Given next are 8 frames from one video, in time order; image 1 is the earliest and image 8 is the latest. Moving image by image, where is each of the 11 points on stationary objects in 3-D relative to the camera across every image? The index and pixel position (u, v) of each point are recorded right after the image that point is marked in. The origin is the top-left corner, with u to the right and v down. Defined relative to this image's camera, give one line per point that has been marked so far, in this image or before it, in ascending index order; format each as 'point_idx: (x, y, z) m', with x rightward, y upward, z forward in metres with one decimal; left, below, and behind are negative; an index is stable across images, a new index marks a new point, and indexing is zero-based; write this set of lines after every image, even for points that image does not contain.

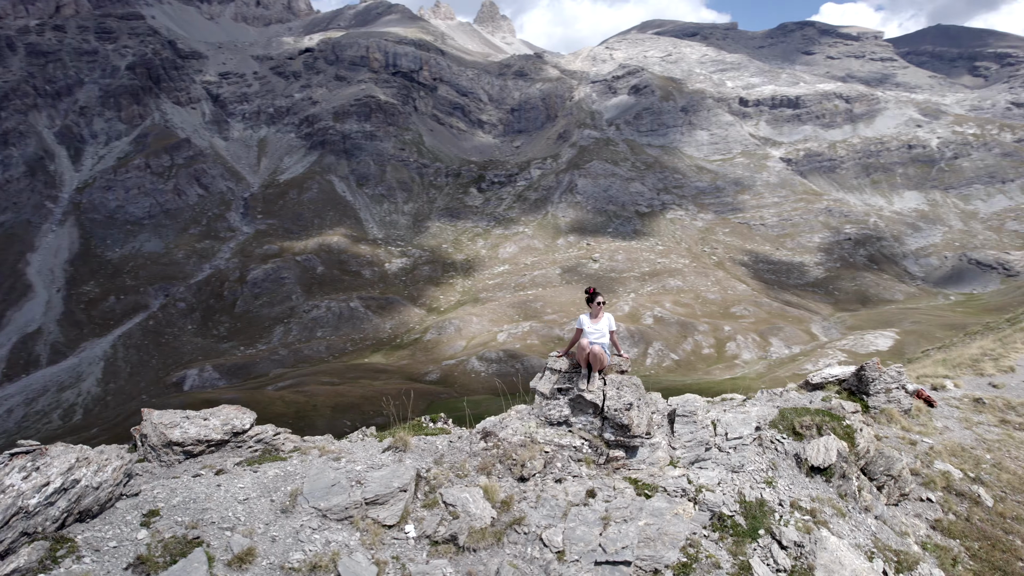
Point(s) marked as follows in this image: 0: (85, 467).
0: (-7.0, -2.8, +11.6) m
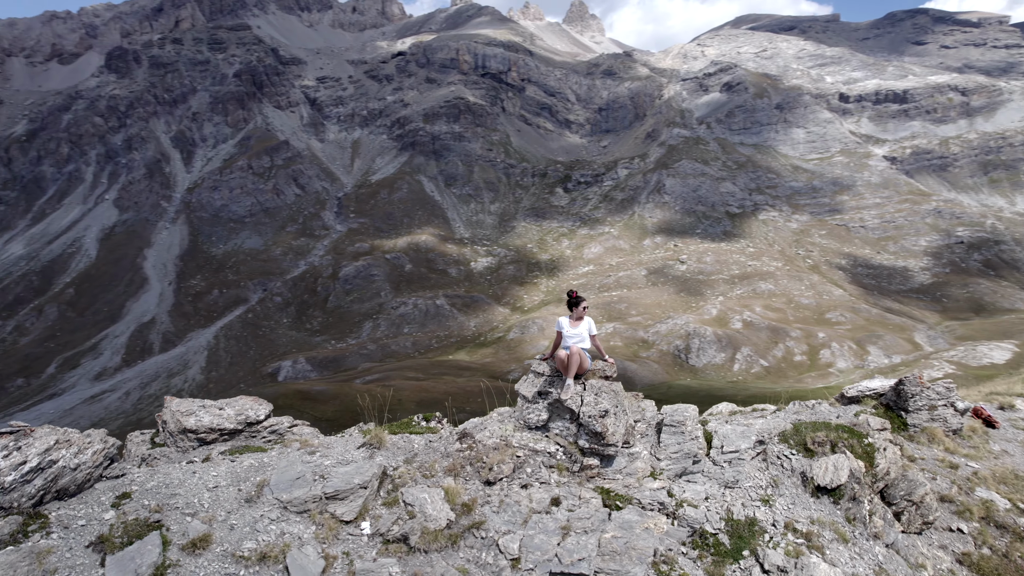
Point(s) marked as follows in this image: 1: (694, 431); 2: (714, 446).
0: (-7.7, -2.7, +12.4) m
1: (+3.6, -3.0, +15.1) m
2: (+4.3, -3.5, +16.0) m
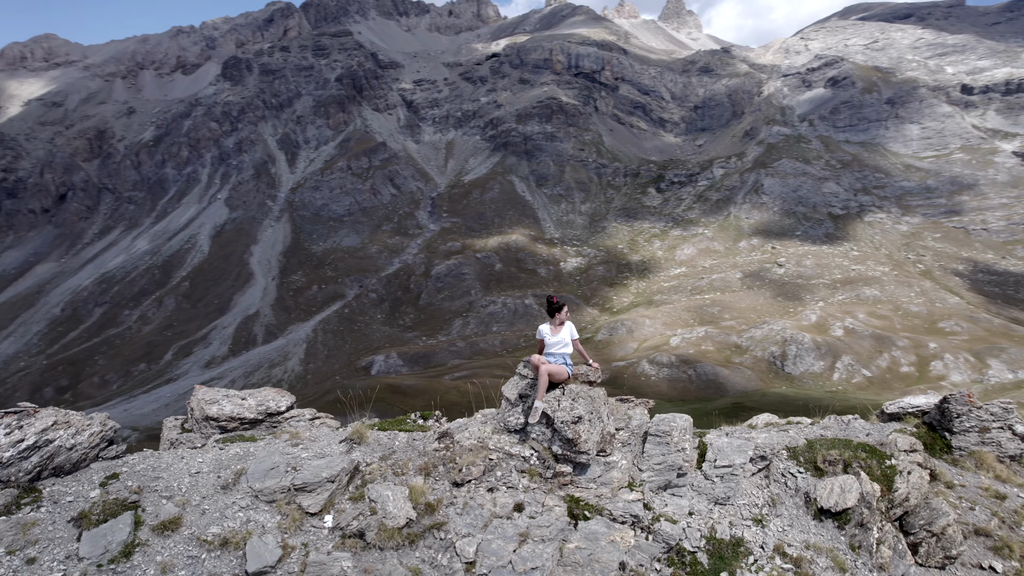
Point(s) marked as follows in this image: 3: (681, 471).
0: (-8.3, -2.6, +13.5) m
1: (+3.2, -3.1, +14.5) m
2: (+4.0, -3.6, +15.3) m
3: (+3.2, -3.5, +14.1) m
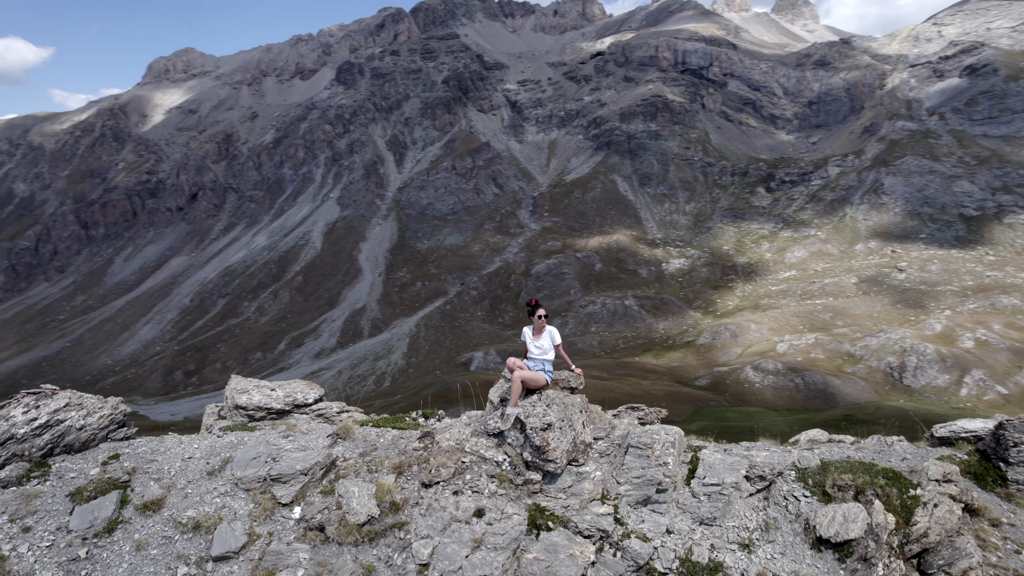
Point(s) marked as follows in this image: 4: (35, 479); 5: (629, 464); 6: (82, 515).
0: (-8.8, -2.5, +14.7) m
1: (+2.8, -3.2, +13.9) m
2: (+3.7, -3.7, +14.5) m
3: (+2.7, -3.6, +13.5) m
4: (-8.6, -3.4, +13.4) m
5: (+2.2, -3.3, +13.9) m
6: (-7.4, -3.9, +12.7) m
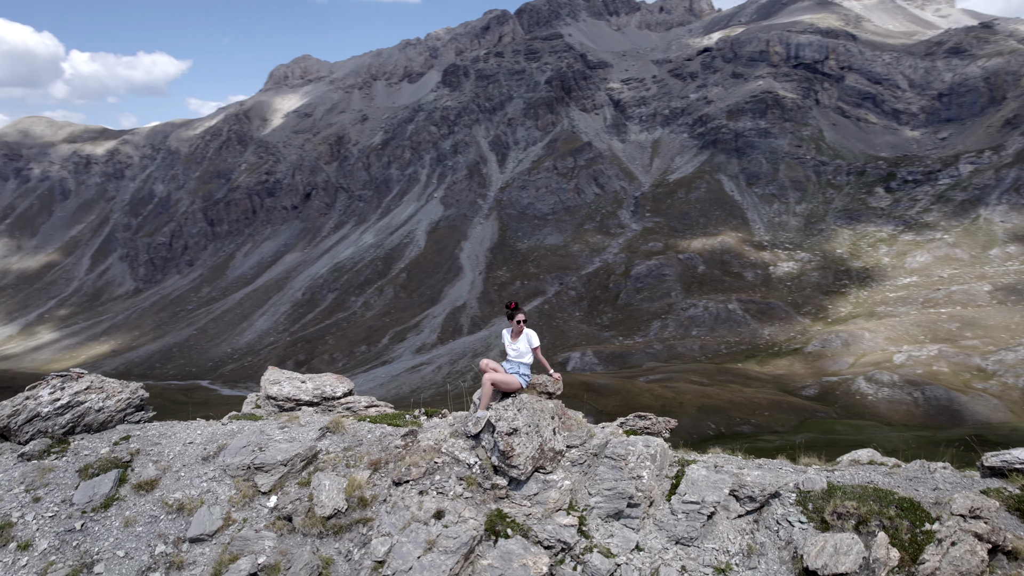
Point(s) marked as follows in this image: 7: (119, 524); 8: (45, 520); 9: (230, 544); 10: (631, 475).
0: (-9.0, -2.3, +15.9) m
1: (+2.3, -3.3, +13.3) m
2: (+3.3, -3.8, +13.9) m
3: (+2.1, -3.7, +12.9) m
4: (-9.1, -3.3, +14.6) m
5: (+1.7, -3.4, +13.4) m
6: (-8.0, -3.8, +13.8) m
7: (-7.0, -4.2, +13.2) m
8: (-8.4, -4.2, +13.2) m
9: (-4.8, -4.4, +12.7) m
10: (+2.1, -3.3, +13.2) m
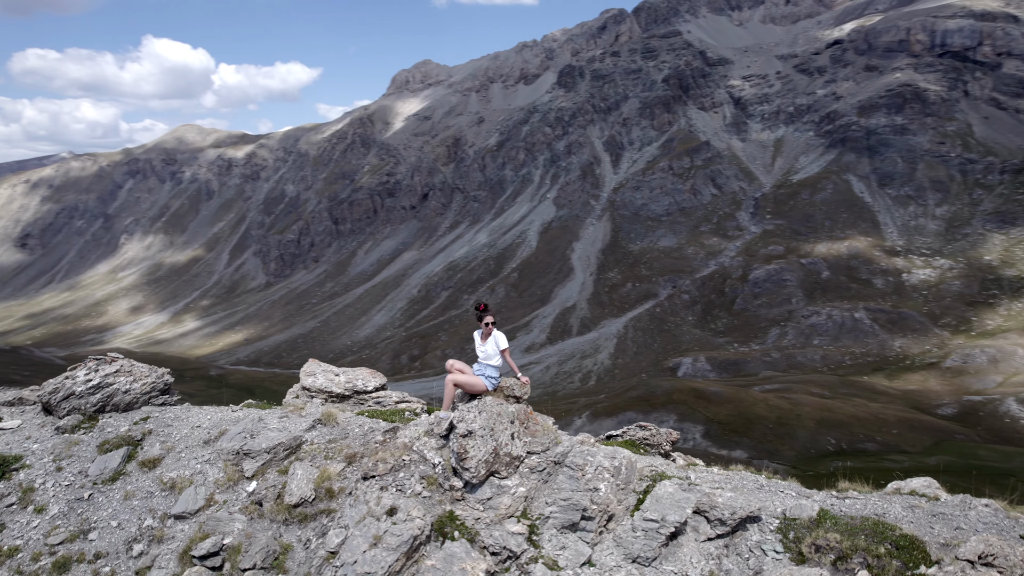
0: (-9.1, -2.1, +17.4) m
1: (+1.5, -3.3, +12.9) m
2: (+2.6, -3.9, +13.2) m
3: (+1.3, -3.8, +12.5) m
4: (-9.4, -3.1, +16.1) m
5: (+0.9, -3.5, +13.1) m
6: (-8.5, -3.6, +15.2) m
7: (-7.7, -4.1, +14.4) m
8: (-9.0, -4.0, +14.7) m
9: (-5.6, -4.3, +13.5) m
10: (+1.4, -3.4, +12.8) m
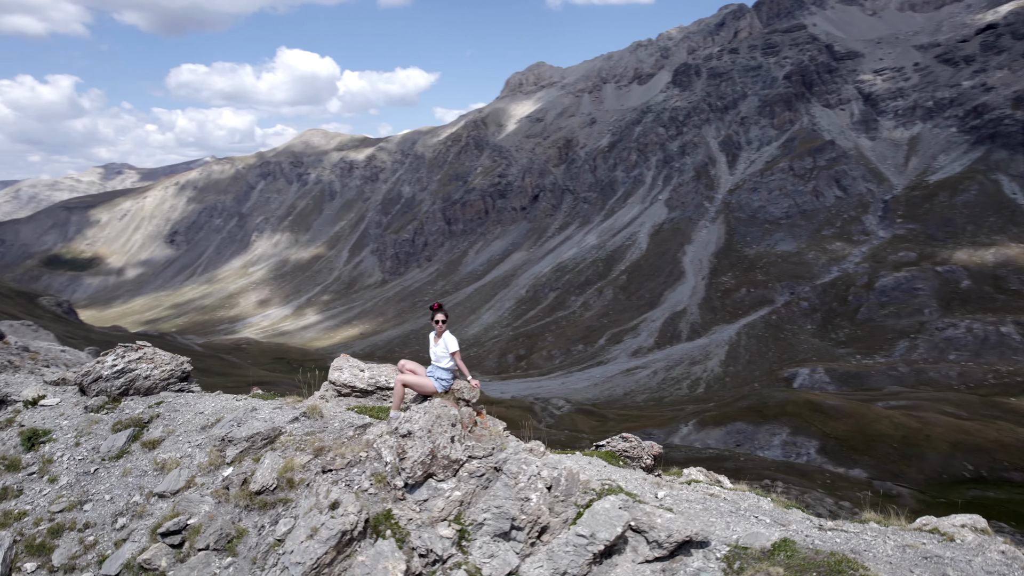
0: (-9.2, -2.0, +18.9) m
1: (+0.4, -3.4, +12.6) m
2: (+1.5, -4.0, +12.8) m
3: (+0.1, -3.9, +12.3) m
4: (-9.8, -2.9, +17.7) m
5: (-0.1, -3.5, +12.9) m
6: (-9.1, -3.5, +16.6) m
7: (-8.4, -3.9, +15.7) m
8: (-9.6, -3.8, +16.2) m
9: (-6.5, -4.2, +14.4) m
10: (+0.2, -3.5, +12.5) m
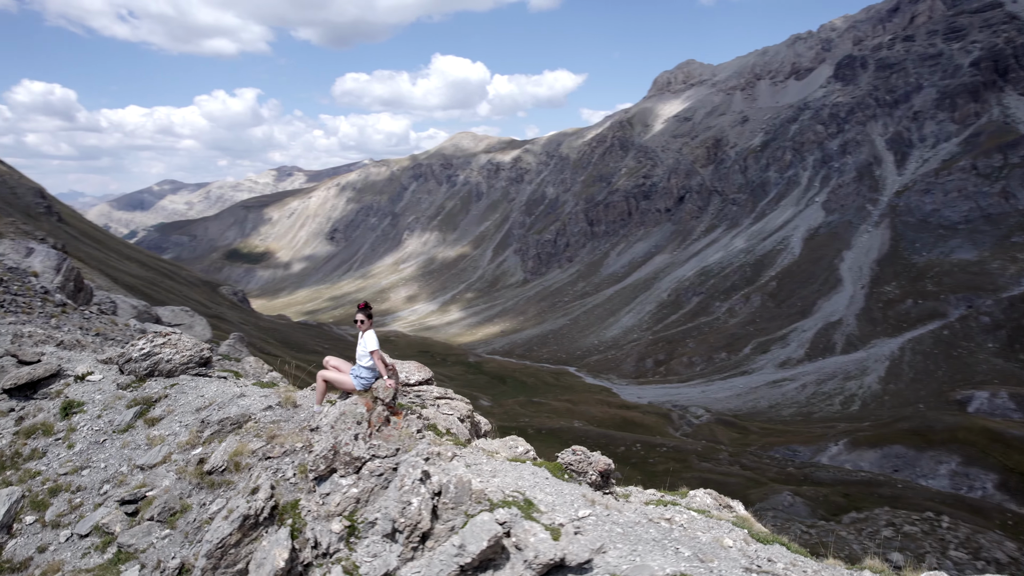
0: (-9.3, -1.7, +20.8) m
1: (-1.4, -3.5, +12.4) m
2: (-0.4, -4.1, +12.4) m
3: (-1.8, -3.9, +12.2) m
4: (-10.2, -2.7, +19.7) m
5: (-1.9, -3.6, +12.9) m
6: (-9.8, -3.2, +18.5) m
7: (-9.3, -3.7, +17.5) m
8: (-10.4, -3.6, +18.2) m
9: (-7.8, -4.0, +15.8) m
10: (-1.6, -3.5, +12.4) m
